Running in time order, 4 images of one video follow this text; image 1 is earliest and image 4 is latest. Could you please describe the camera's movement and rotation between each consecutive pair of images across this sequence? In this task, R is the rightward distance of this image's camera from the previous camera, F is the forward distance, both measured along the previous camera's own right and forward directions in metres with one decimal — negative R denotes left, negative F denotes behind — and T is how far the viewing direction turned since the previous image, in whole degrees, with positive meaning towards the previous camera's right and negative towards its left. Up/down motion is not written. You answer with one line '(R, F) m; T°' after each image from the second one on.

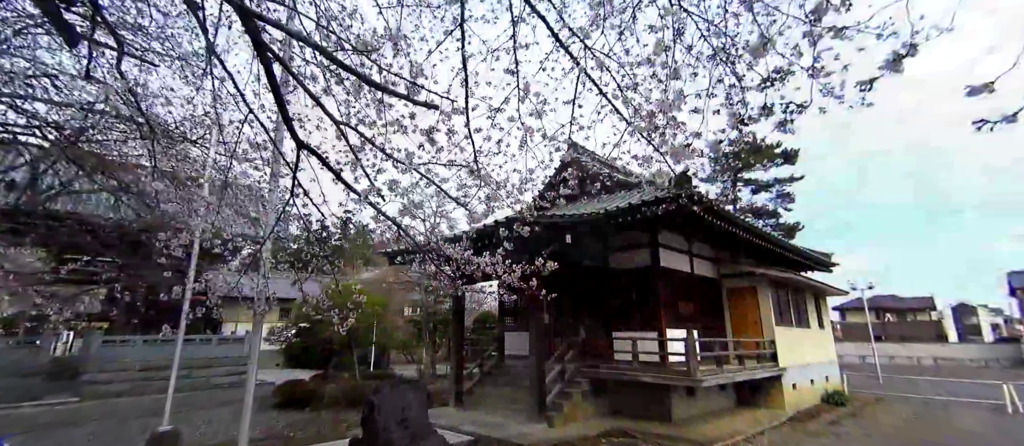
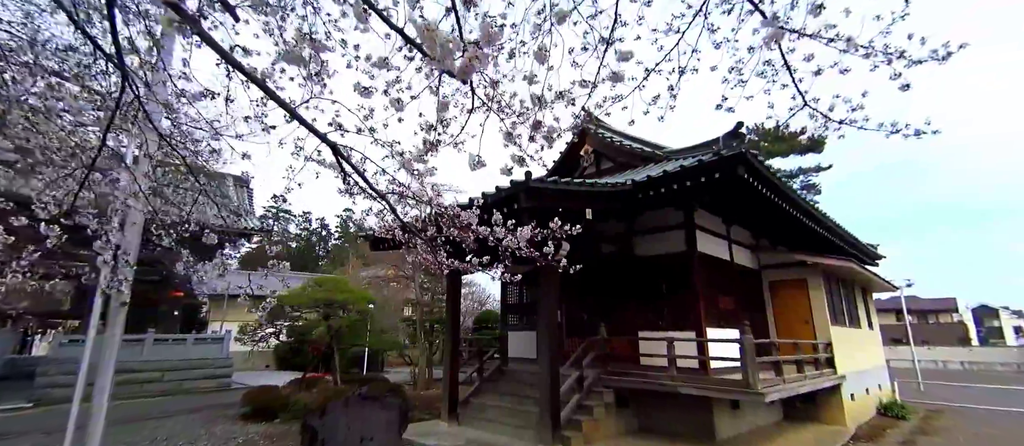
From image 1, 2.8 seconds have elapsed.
(0.0, +1.2) m; 0°
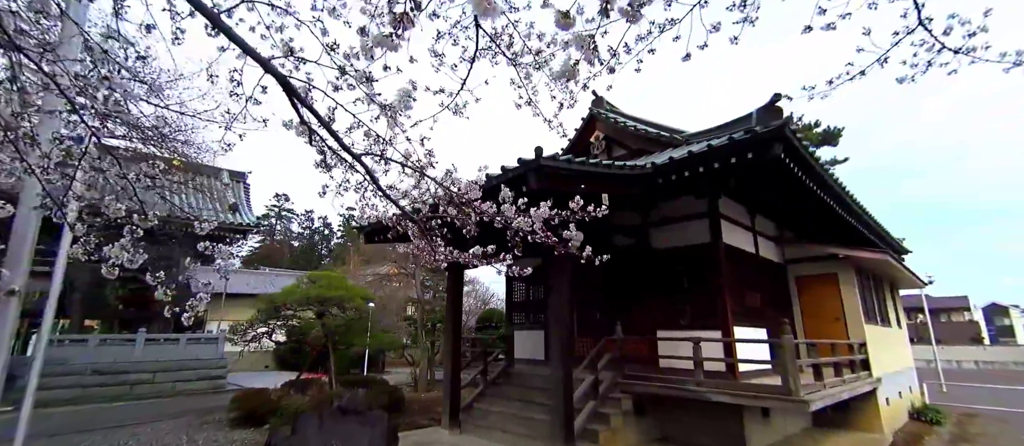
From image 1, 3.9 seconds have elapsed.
(0.0, +0.5) m; 0°
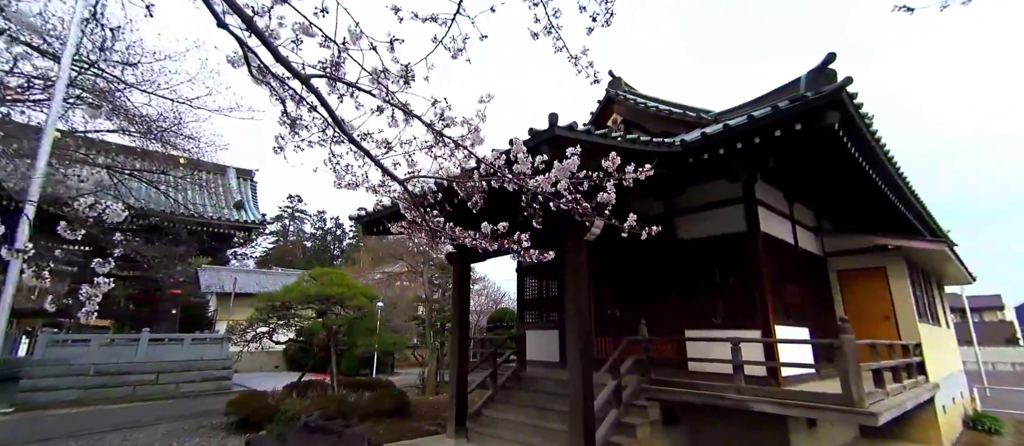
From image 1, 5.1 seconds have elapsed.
(0.0, +0.5) m; -2°
